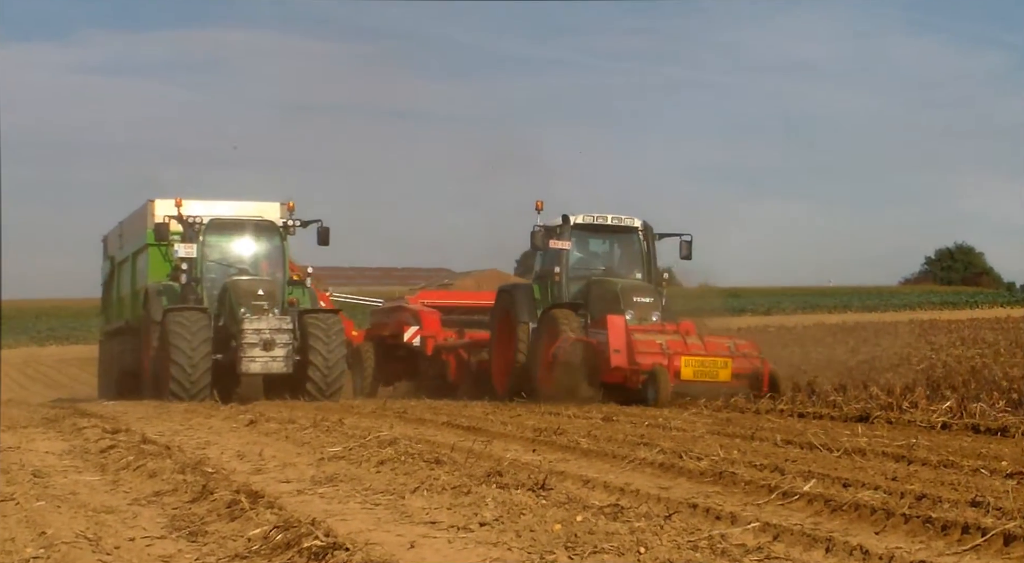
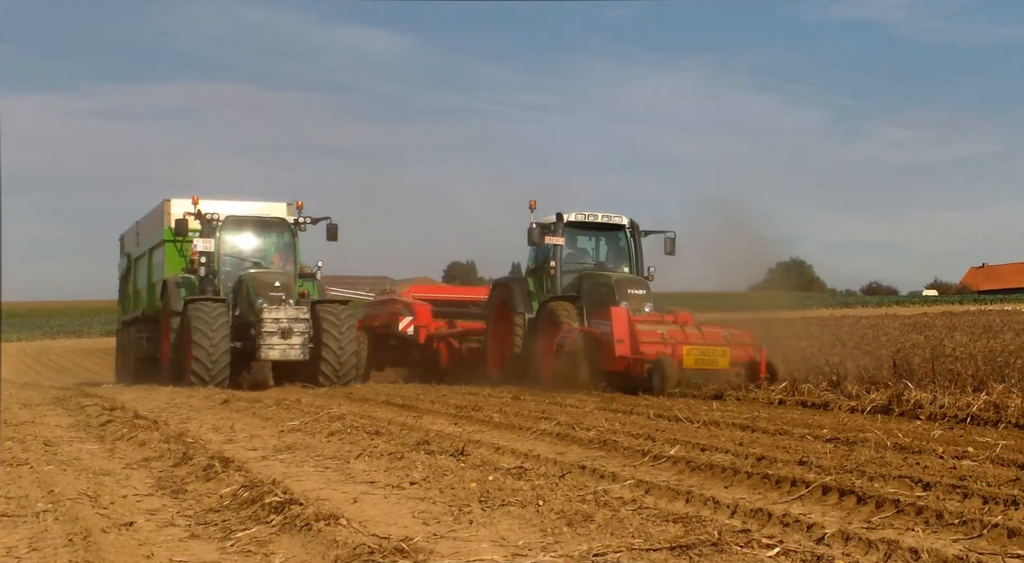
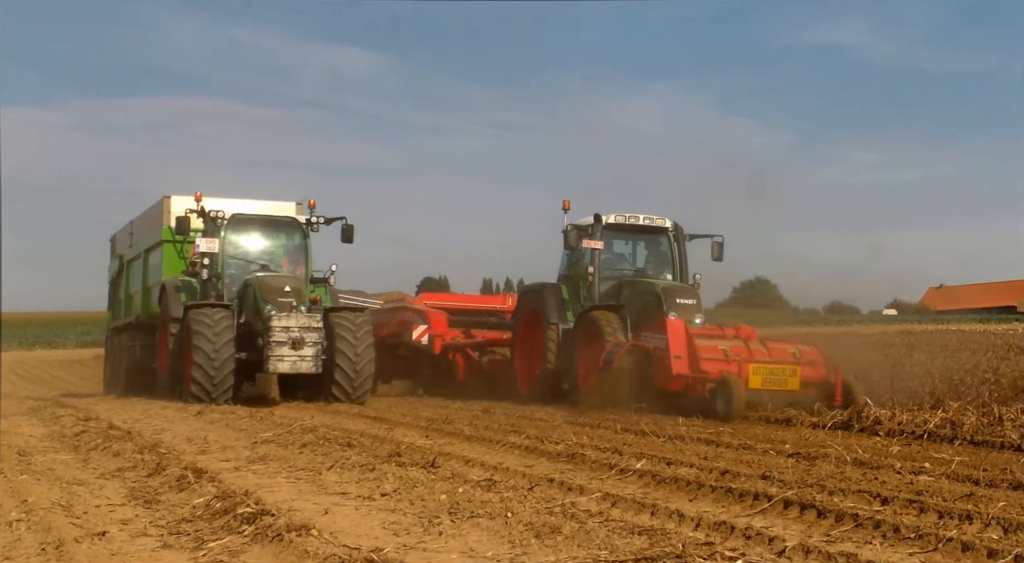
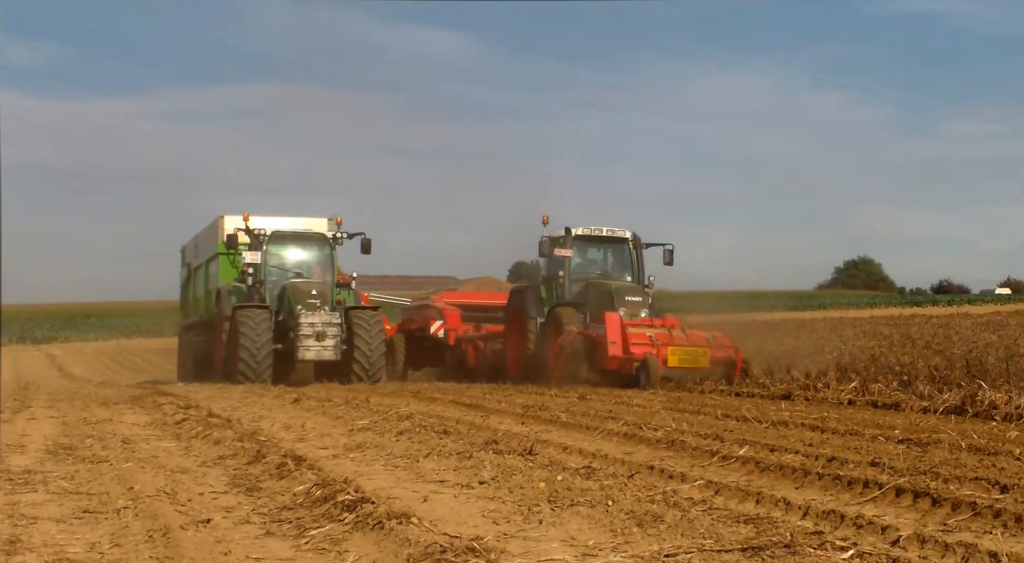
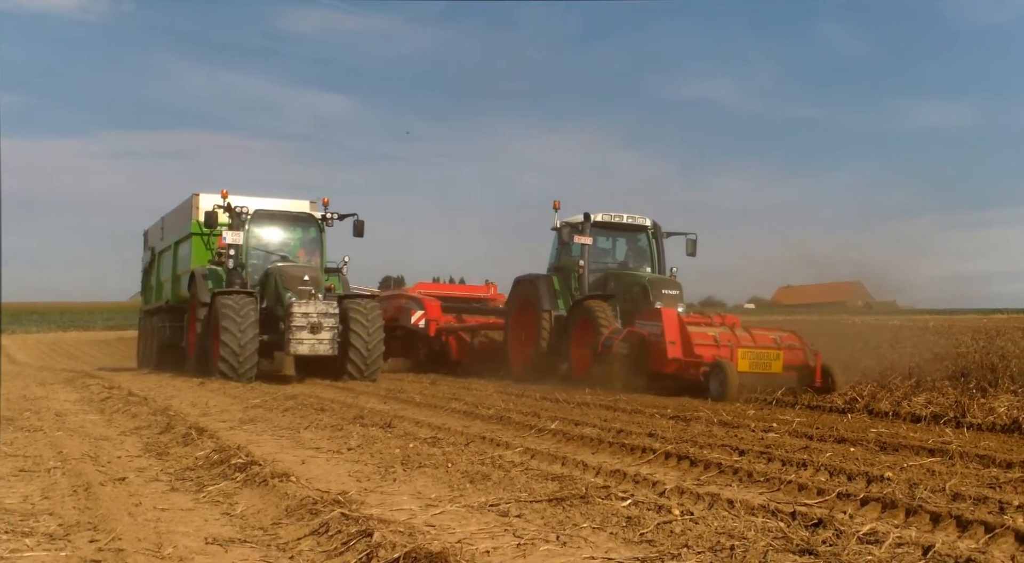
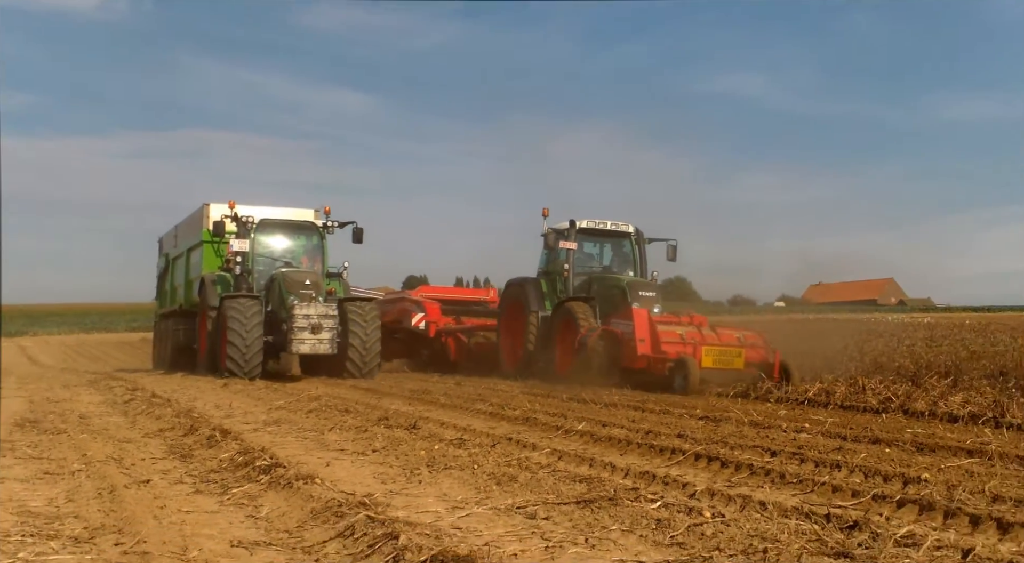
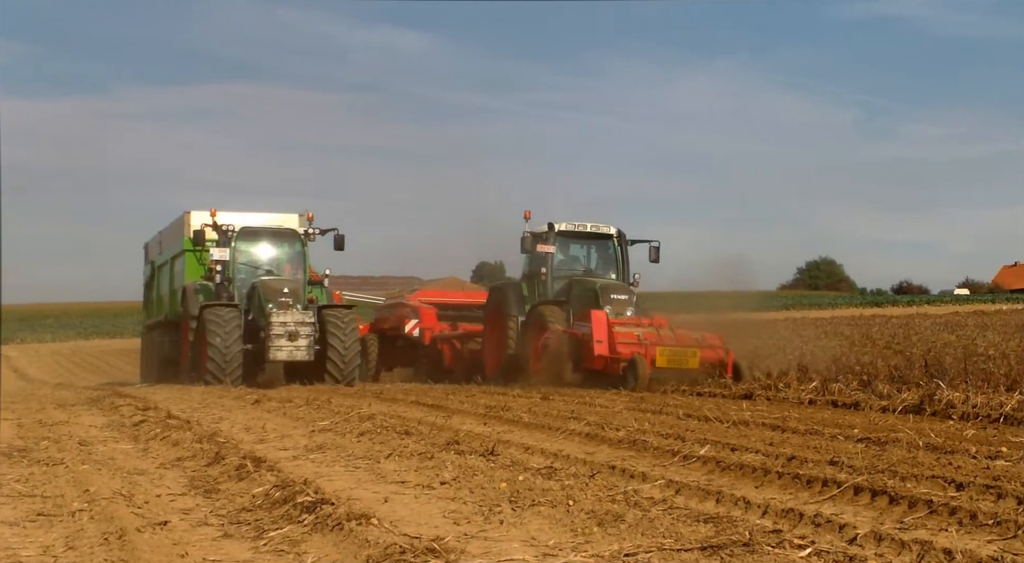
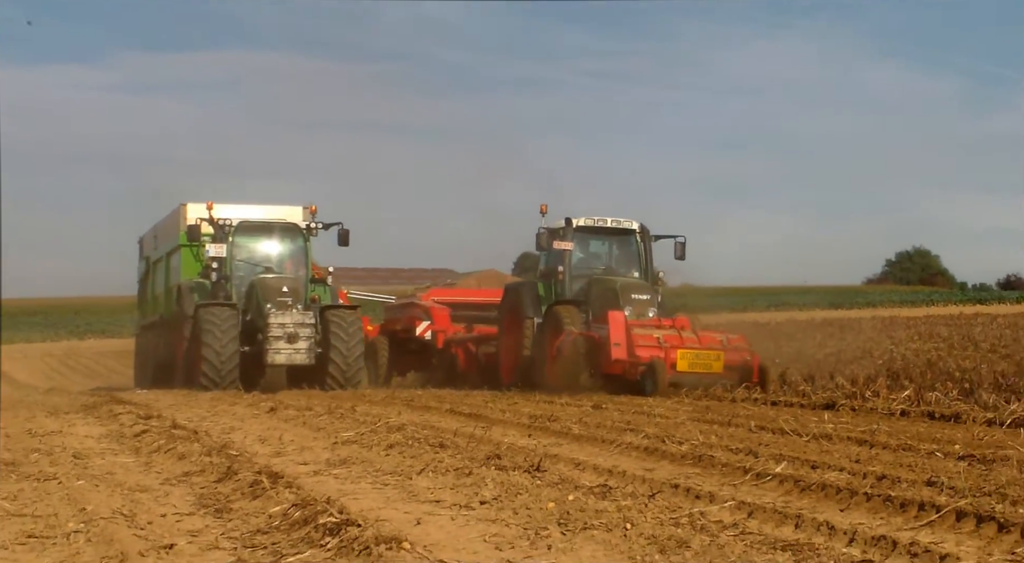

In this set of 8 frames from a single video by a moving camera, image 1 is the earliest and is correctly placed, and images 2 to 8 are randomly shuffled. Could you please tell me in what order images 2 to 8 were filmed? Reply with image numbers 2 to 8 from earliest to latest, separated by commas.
8, 4, 7, 2, 3, 6, 5
